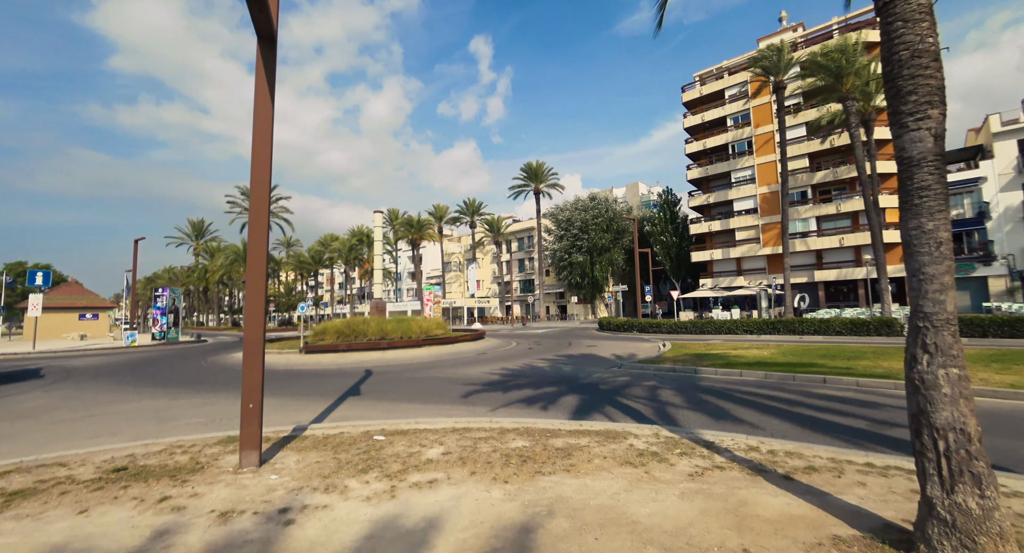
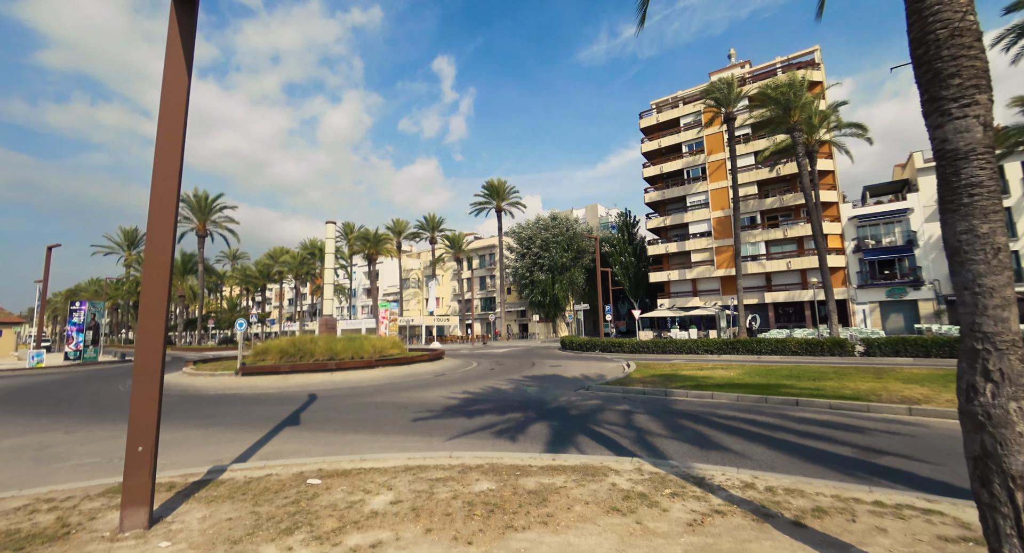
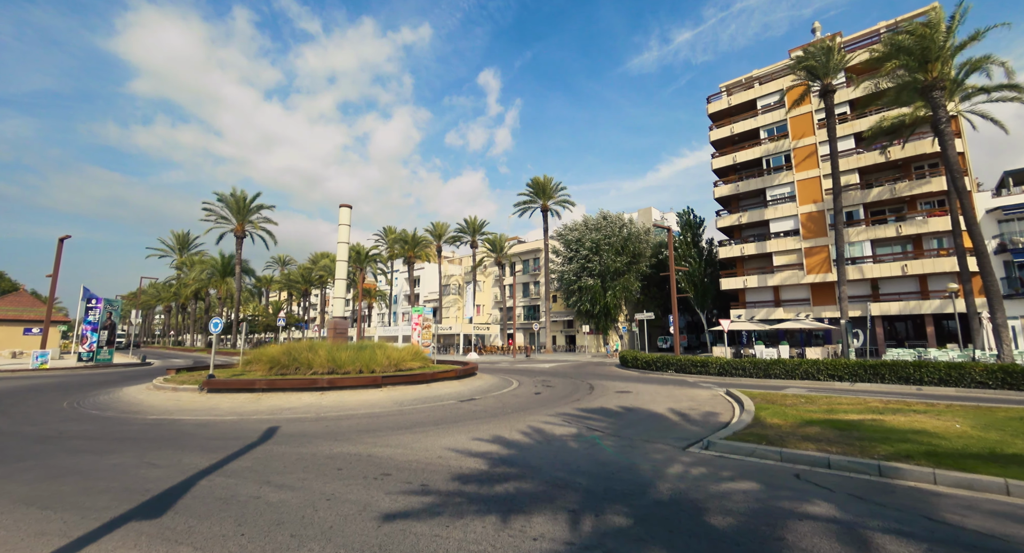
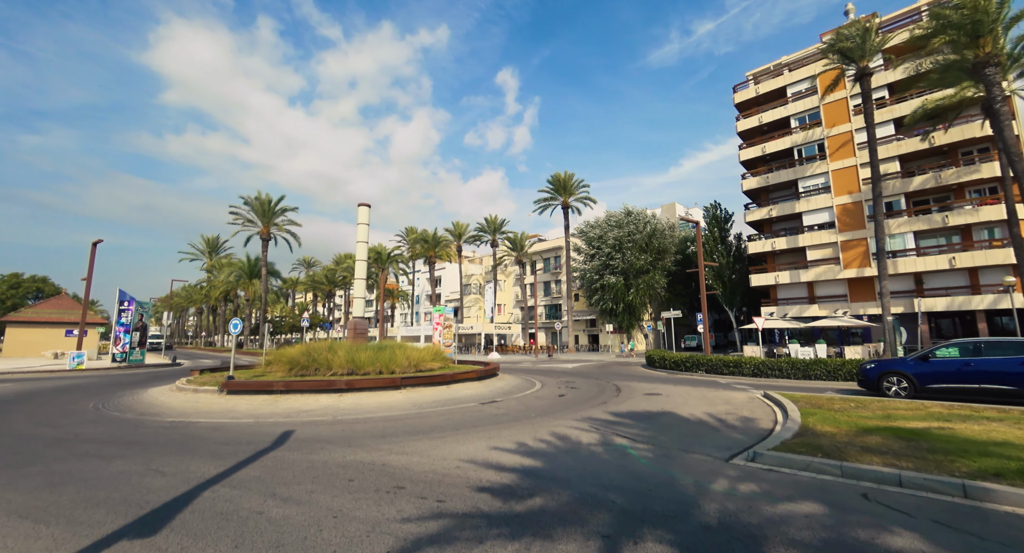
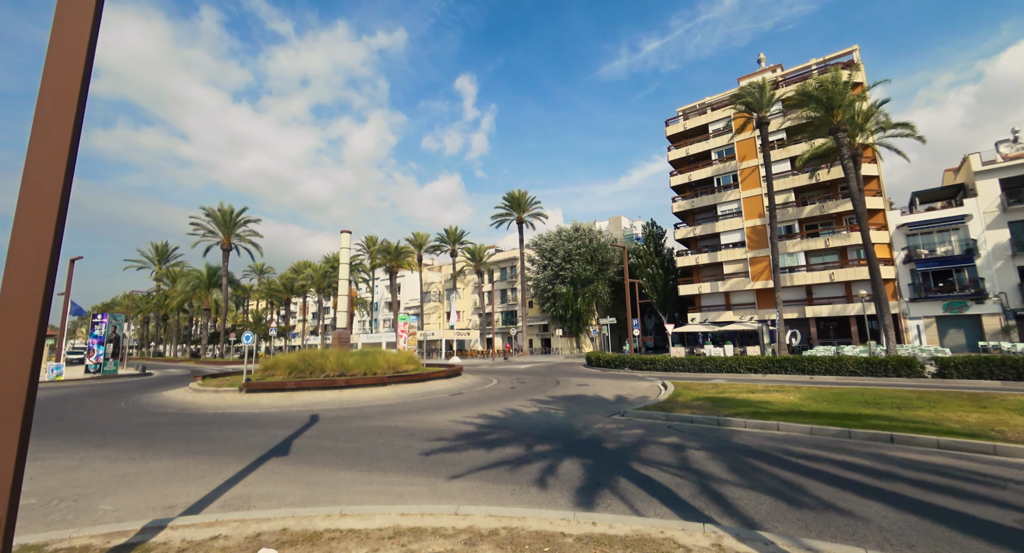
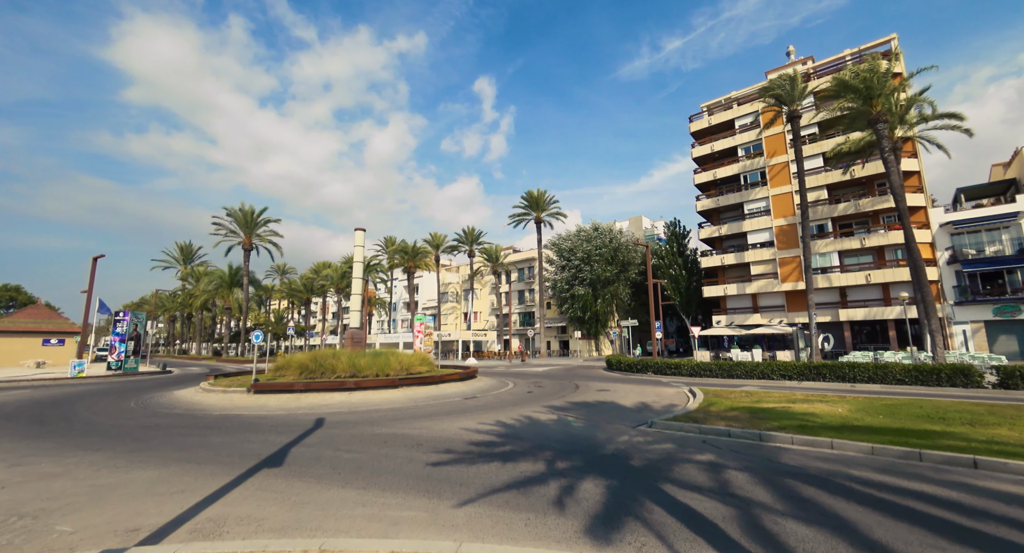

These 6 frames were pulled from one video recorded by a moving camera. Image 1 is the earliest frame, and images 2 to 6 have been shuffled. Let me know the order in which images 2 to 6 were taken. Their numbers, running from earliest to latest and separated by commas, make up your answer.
2, 5, 6, 3, 4
